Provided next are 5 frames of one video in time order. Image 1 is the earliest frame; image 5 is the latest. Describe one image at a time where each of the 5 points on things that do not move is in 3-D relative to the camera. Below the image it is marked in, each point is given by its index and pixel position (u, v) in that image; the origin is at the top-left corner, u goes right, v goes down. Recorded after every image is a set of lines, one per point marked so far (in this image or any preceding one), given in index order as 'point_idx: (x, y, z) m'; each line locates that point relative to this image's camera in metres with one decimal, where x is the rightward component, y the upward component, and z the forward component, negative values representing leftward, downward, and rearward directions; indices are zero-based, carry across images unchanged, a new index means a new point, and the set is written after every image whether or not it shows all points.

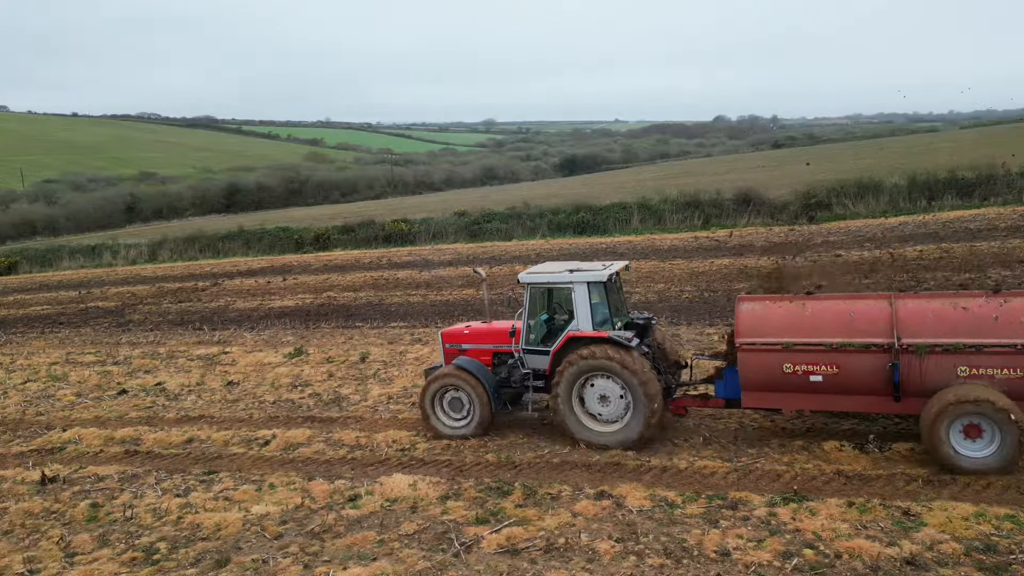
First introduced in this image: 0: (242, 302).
0: (-5.8, -0.3, +16.4) m
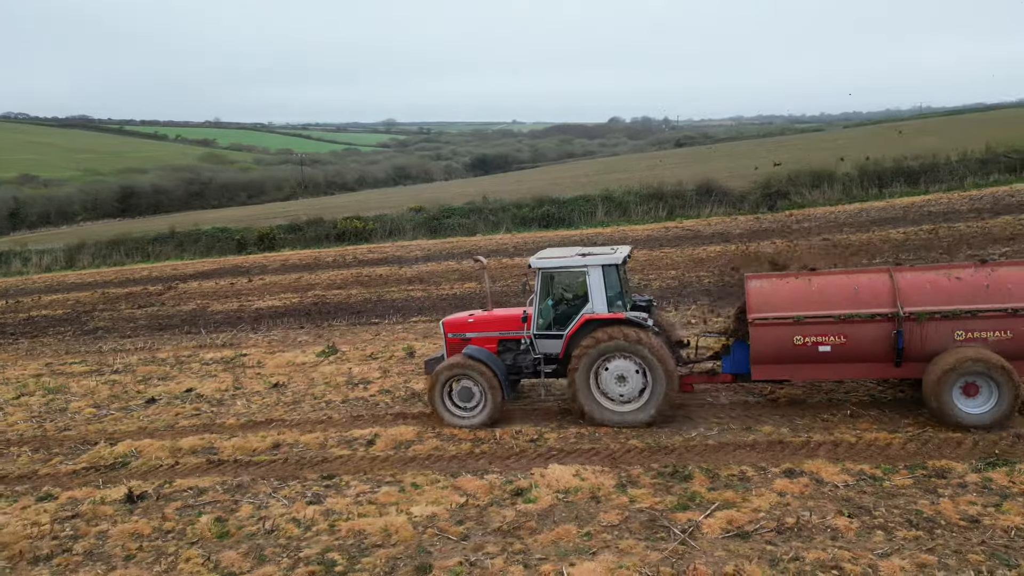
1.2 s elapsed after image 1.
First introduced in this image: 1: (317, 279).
0: (-5.9, -0.3, +15.4) m
1: (-4.4, +0.2, +17.3) m
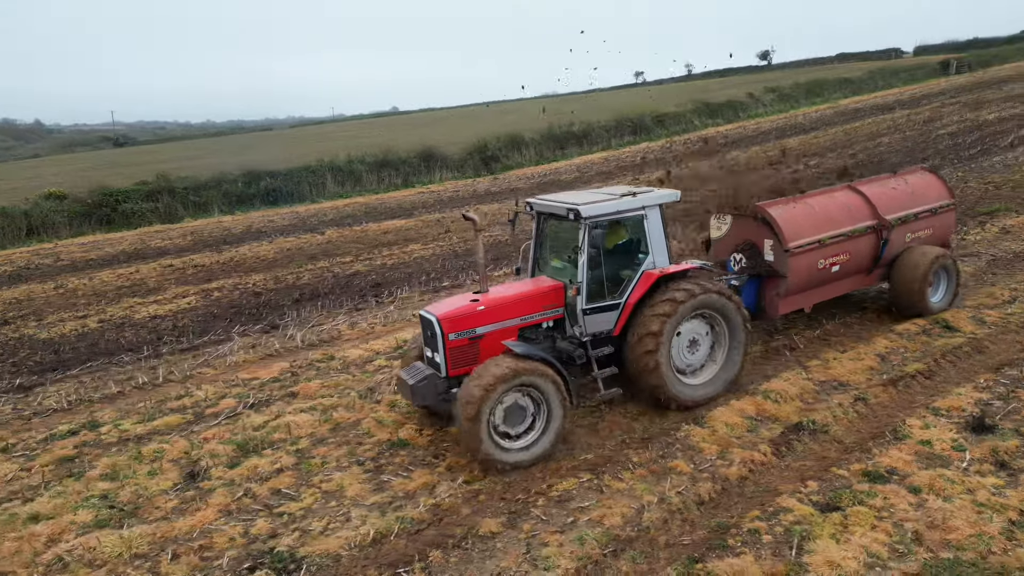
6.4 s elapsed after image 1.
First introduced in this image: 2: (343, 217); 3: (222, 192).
0: (-5.9, -0.5, +9.4) m
1: (-6.2, +0.1, +11.8) m
2: (-3.6, +1.5, +16.4) m
3: (-7.3, +2.4, +19.3) m
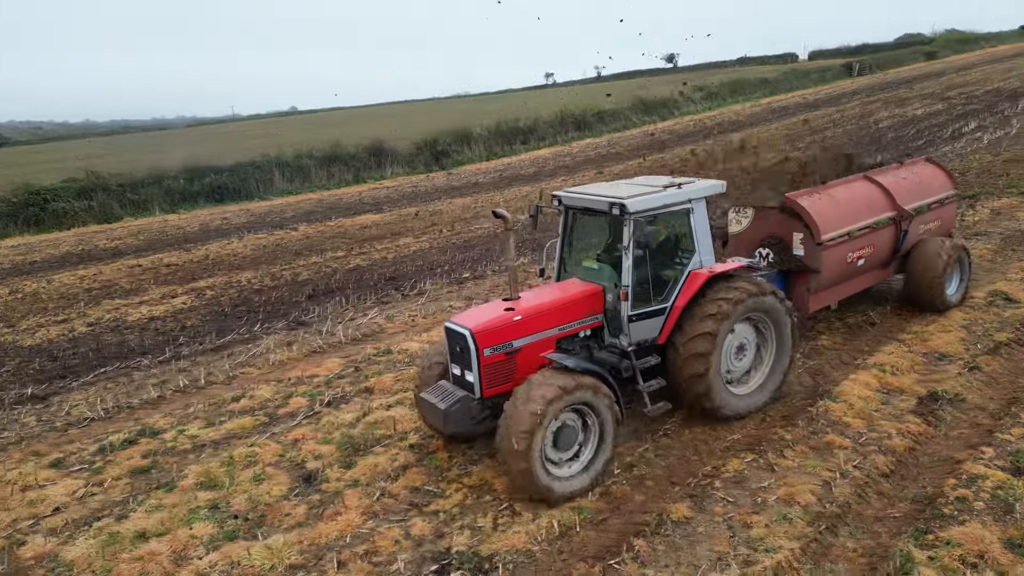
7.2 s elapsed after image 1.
0: (-5.6, -0.5, +8.4) m
1: (-6.2, +0.1, +10.8) m
2: (-4.2, +1.5, +15.7) m
3: (-8.3, +2.3, +18.1) m
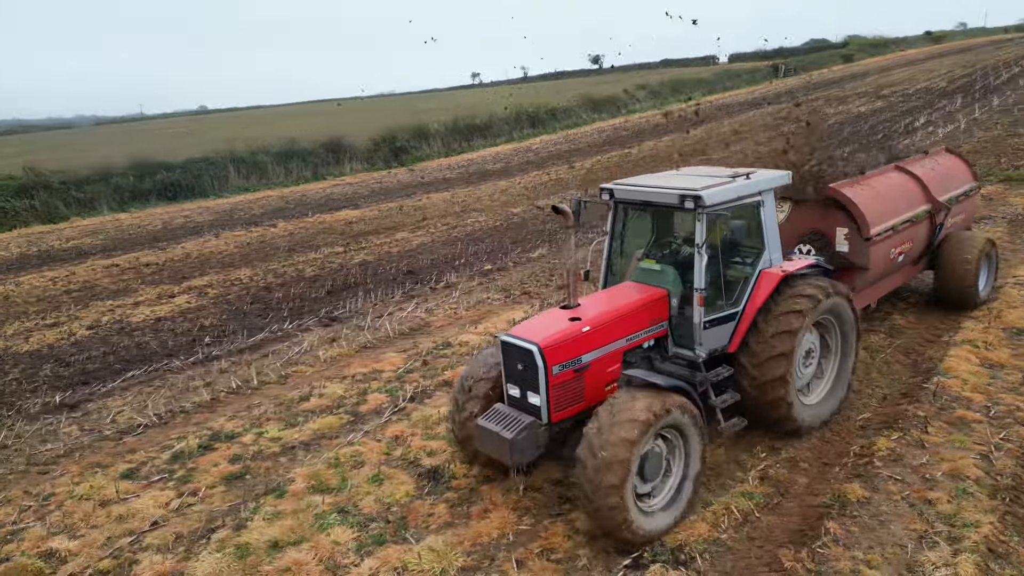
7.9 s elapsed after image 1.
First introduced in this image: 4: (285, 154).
0: (-5.2, -0.5, +7.7) m
1: (-6.1, 0.0, +10.0) m
2: (-4.6, +1.5, +15.0) m
3: (-8.9, +2.2, +17.0) m
4: (-6.0, +3.5, +19.8) m
